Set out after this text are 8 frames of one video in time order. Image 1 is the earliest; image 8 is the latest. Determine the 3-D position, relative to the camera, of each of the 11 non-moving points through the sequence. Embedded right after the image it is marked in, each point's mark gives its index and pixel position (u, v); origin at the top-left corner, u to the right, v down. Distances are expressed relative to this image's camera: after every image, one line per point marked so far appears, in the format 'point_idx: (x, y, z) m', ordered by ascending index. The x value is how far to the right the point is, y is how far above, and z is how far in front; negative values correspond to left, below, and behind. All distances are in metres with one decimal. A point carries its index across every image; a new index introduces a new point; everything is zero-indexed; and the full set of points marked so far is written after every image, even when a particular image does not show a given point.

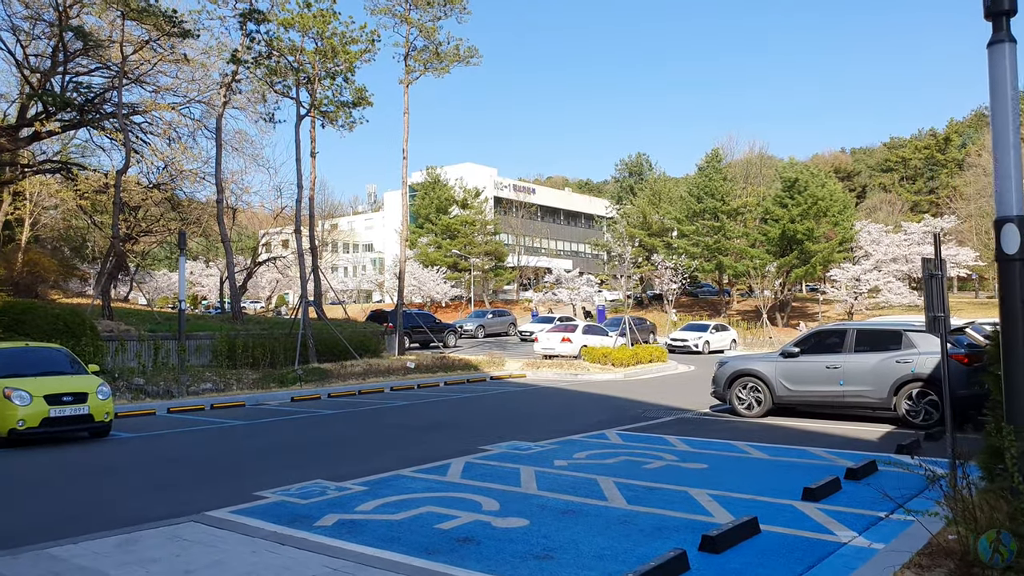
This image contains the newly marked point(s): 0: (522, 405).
0: (+0.3, -2.2, +14.4) m
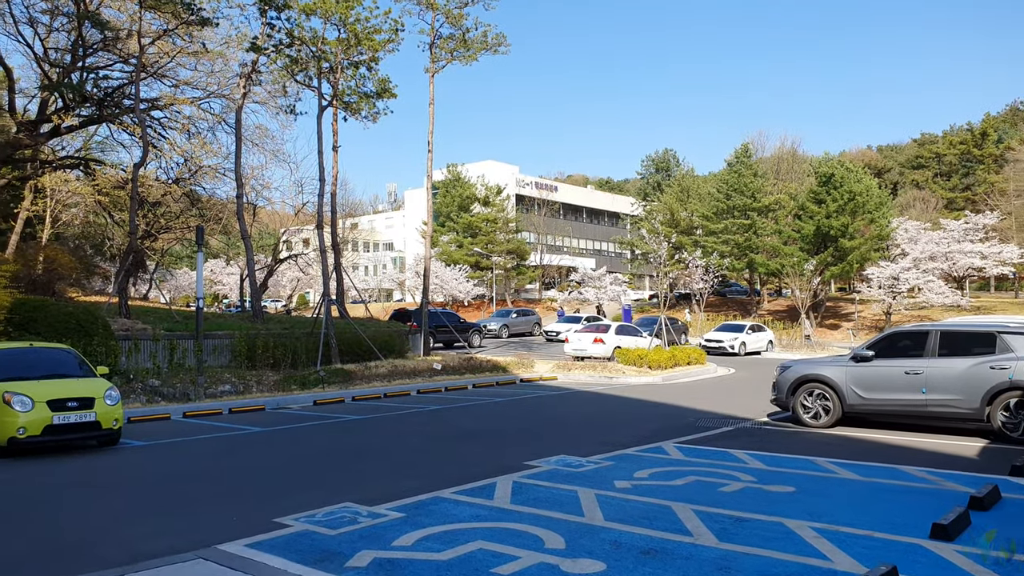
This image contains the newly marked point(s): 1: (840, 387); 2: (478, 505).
0: (+0.9, -2.2, +13.3) m
1: (+4.7, -1.4, +10.9) m
2: (-0.3, -1.8, +6.4) m
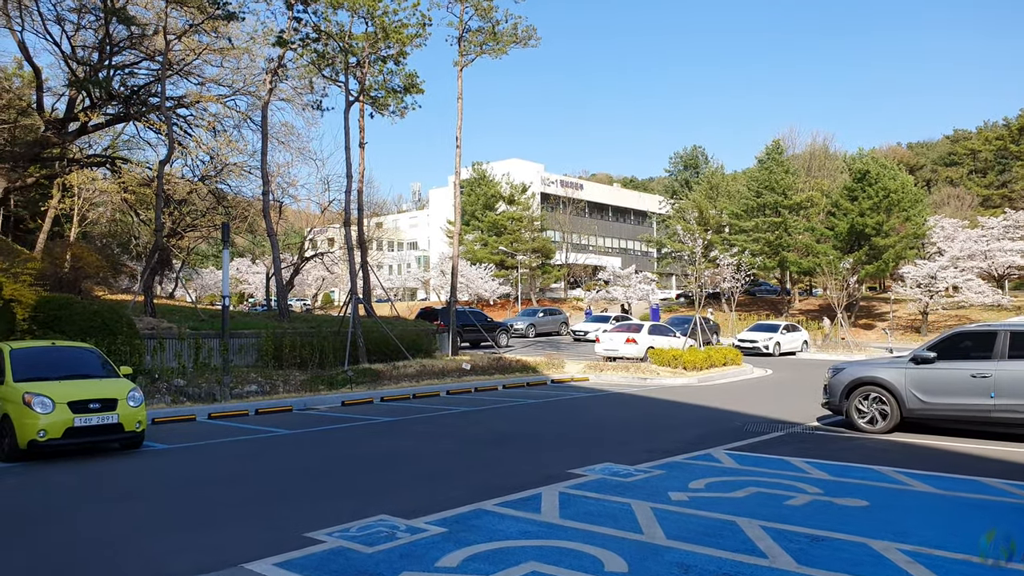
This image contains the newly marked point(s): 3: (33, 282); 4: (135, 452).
0: (+1.5, -2.1, +12.8) m
1: (+5.2, -1.4, +10.3) m
2: (+0.1, -1.8, +5.9) m
3: (-10.6, +0.1, +16.7) m
4: (-4.7, -2.1, +9.5) m
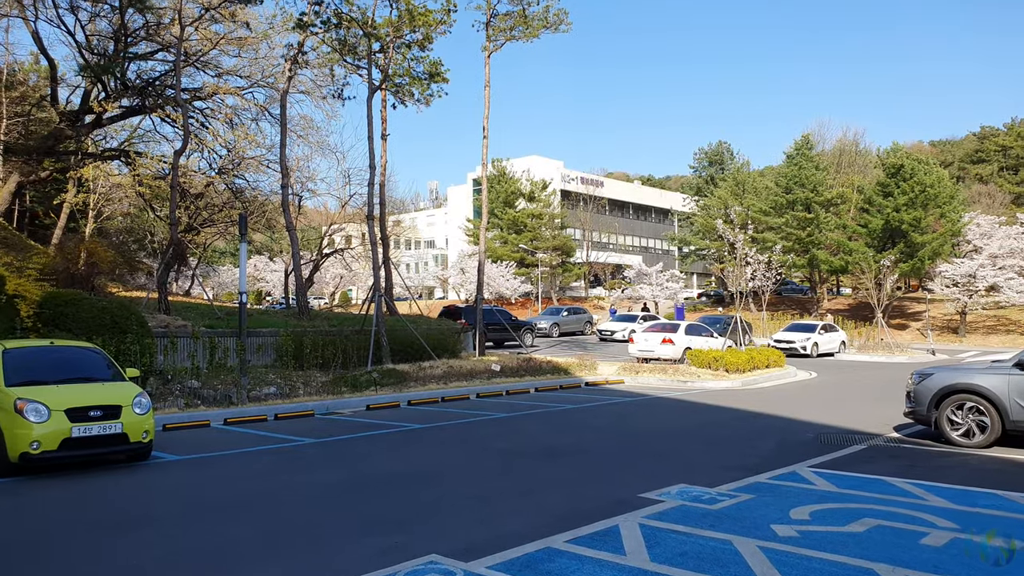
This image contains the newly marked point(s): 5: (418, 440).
0: (+2.2, -2.1, +11.6) m
1: (+5.8, -1.3, +9.1) m
2: (+0.6, -1.7, +4.8) m
3: (-9.8, +0.2, +15.8) m
4: (-4.1, -2.0, +8.5) m
5: (-1.3, -2.1, +10.3) m
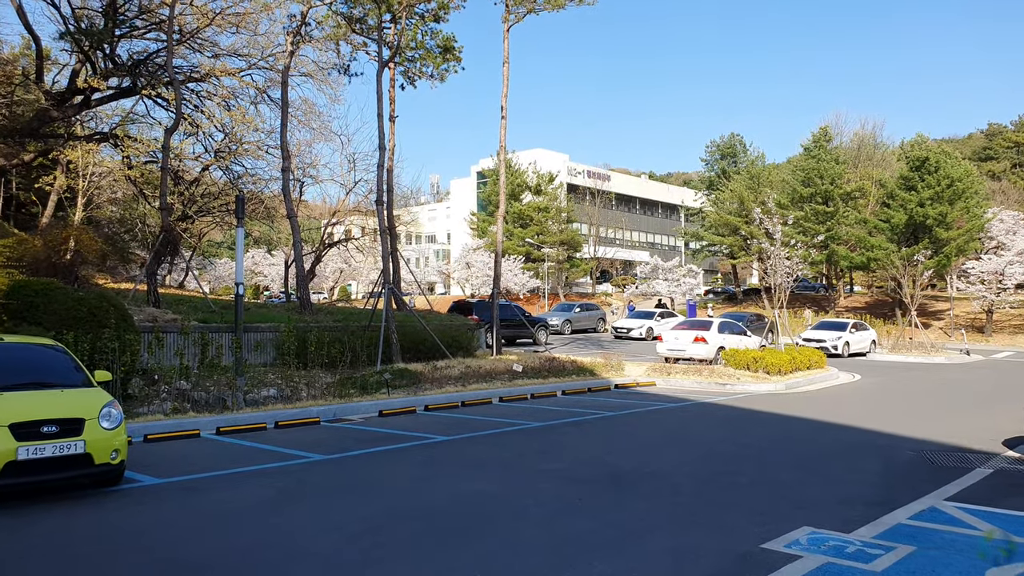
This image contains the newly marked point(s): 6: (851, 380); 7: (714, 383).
0: (+2.7, -1.9, +10.0) m
1: (+6.3, -1.2, +7.4) m
2: (+1.2, -1.6, +3.1) m
3: (-9.3, +0.5, +14.1) m
4: (-3.6, -1.8, +6.9) m
5: (-0.7, -1.9, +8.7) m
6: (+8.6, -2.4, +19.4) m
7: (+4.7, -2.2, +17.7) m
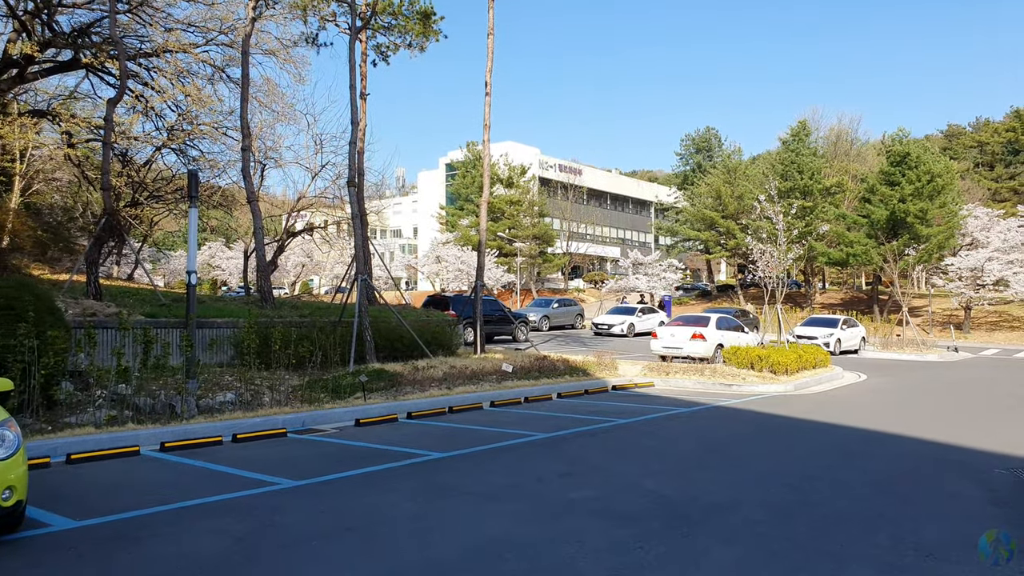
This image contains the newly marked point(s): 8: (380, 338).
0: (+2.8, -1.8, +8.5) m
1: (+6.6, -1.1, +6.1) m
2: (+1.6, -1.5, +1.6) m
3: (-9.4, +0.6, +12.0) m
4: (-3.4, -1.7, +5.1) m
5: (-0.6, -1.8, +7.0) m
6: (+8.3, -2.2, +18.2) m
7: (+4.4, -2.0, +16.3) m
8: (-2.8, -1.1, +16.0) m
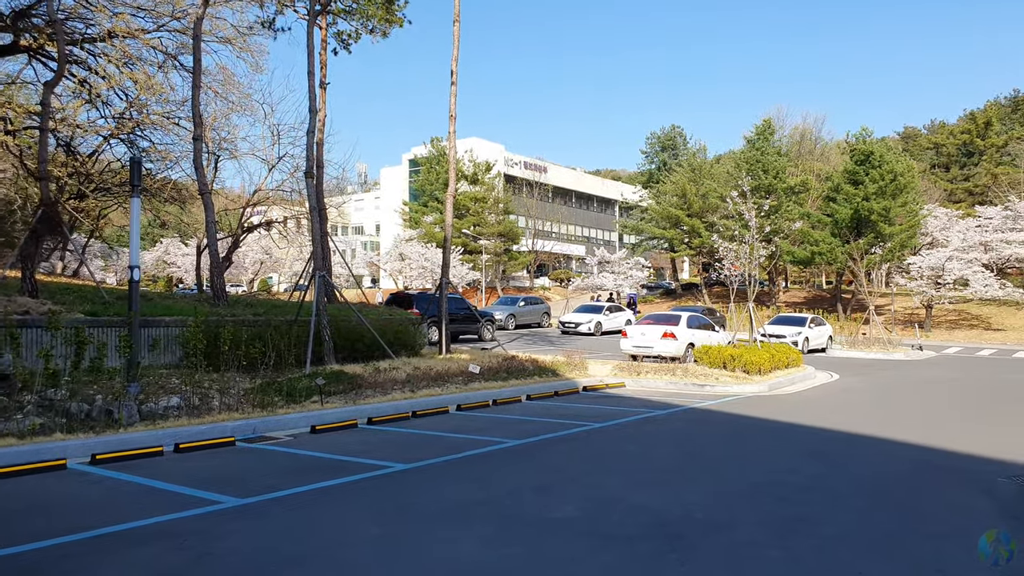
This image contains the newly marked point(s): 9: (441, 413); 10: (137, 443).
0: (+2.5, -1.8, +7.9) m
1: (+6.4, -1.1, +5.7) m
2: (+1.6, -1.5, +1.0) m
3: (-9.8, +0.7, +10.9) m
4: (-3.5, -1.7, +4.2) m
5: (-0.8, -1.8, +6.3) m
6: (+7.5, -2.2, +17.9) m
7: (+3.7, -2.0, +15.8) m
8: (-3.4, -1.0, +15.2) m
9: (-1.1, -1.9, +11.6) m
10: (-4.3, -1.8, +8.7) m
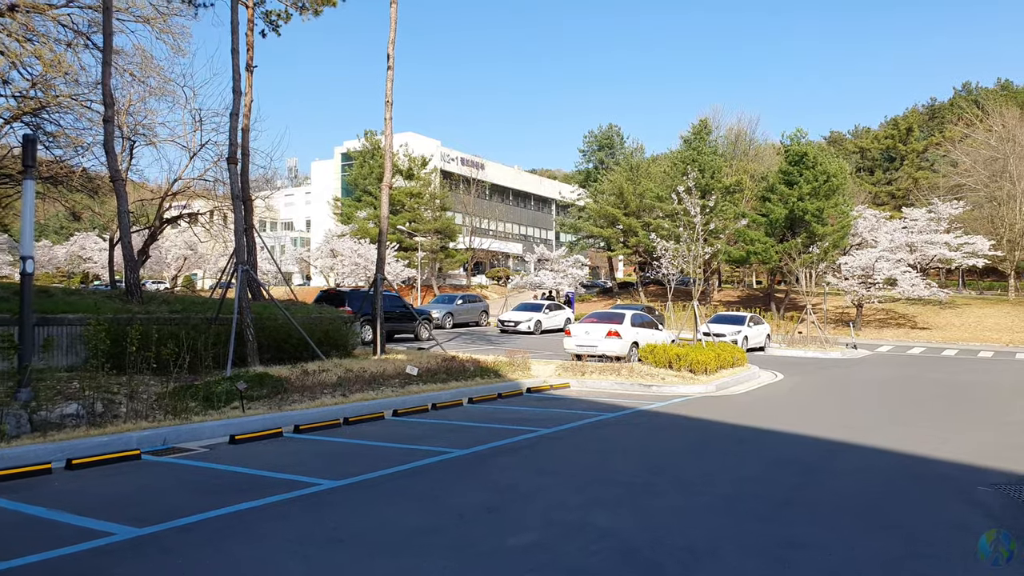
0: (+1.9, -1.7, +7.3) m
1: (+6.0, -1.1, +5.5) m
2: (+1.7, -1.4, +0.3) m
3: (-10.6, +0.8, +9.2) m
4: (-3.7, -1.6, +3.1) m
5: (-1.2, -1.7, +5.4) m
6: (+6.1, -2.1, +17.7) m
7: (+2.5, -1.9, +15.2) m
8: (-4.5, -0.9, +14.1) m
9: (-1.9, -1.8, +10.6) m
10: (-4.9, -1.7, +7.5) m
